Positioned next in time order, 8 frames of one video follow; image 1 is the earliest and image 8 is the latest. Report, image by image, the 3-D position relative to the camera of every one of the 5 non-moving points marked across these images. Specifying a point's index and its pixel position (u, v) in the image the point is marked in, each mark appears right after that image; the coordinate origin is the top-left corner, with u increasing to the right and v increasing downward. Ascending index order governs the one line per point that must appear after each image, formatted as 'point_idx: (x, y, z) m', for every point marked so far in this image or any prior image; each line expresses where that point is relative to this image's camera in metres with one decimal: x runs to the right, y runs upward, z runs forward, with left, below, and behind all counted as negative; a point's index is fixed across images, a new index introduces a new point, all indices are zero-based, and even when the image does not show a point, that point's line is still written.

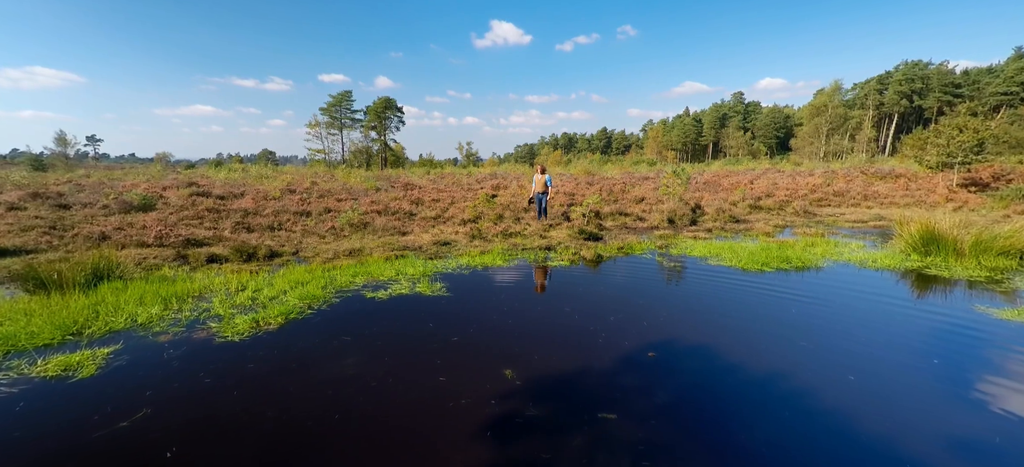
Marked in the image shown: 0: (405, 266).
0: (-2.0, -0.6, +9.4) m
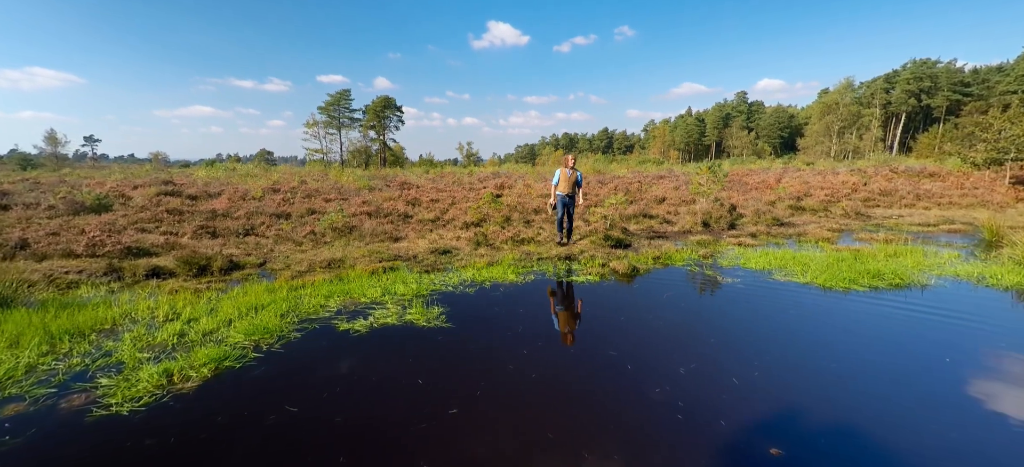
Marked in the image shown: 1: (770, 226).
0: (-1.8, -0.7, +7.5) m
1: (+6.4, +0.2, +12.1) m
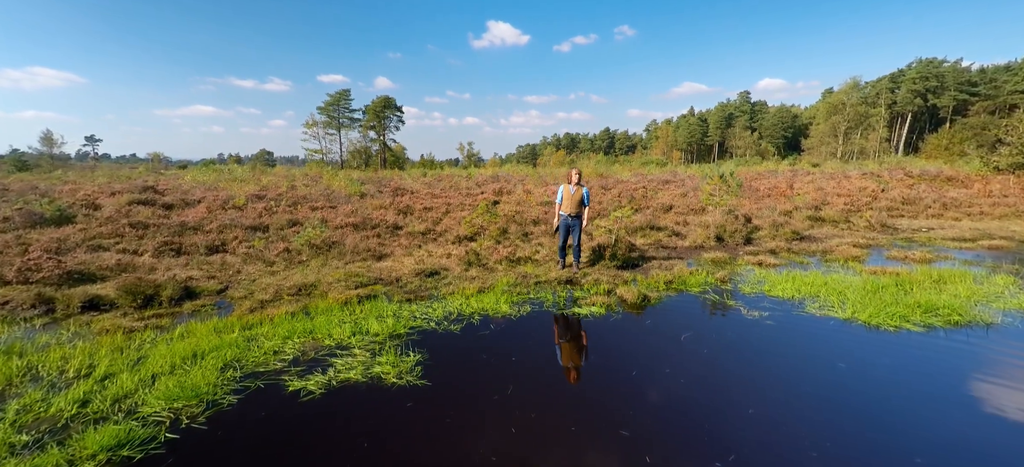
0: (-1.9, -1.1, +6.5) m
1: (+6.3, -0.2, +11.1) m
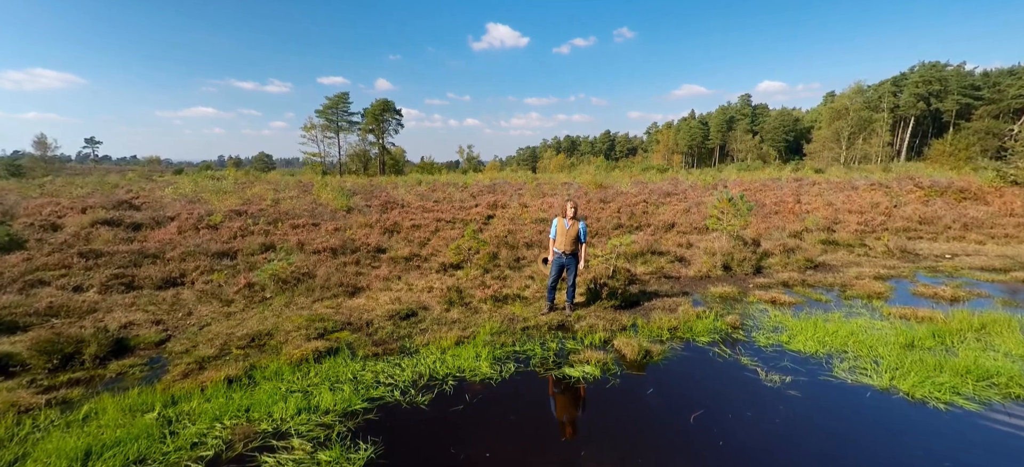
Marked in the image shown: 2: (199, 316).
0: (-2.1, -1.7, +5.6) m
1: (+6.0, -0.8, +10.1) m
2: (-4.9, -1.3, +7.7) m
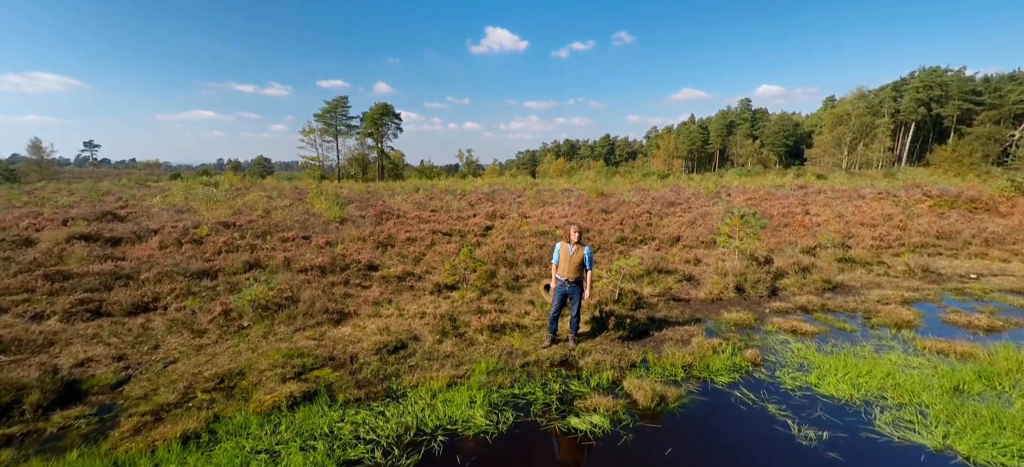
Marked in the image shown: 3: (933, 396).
0: (-2.2, -2.0, +4.9) m
1: (+6.0, -1.2, +9.5) m
2: (-4.9, -1.6, +7.0) m
3: (+4.6, -1.8, +5.4) m
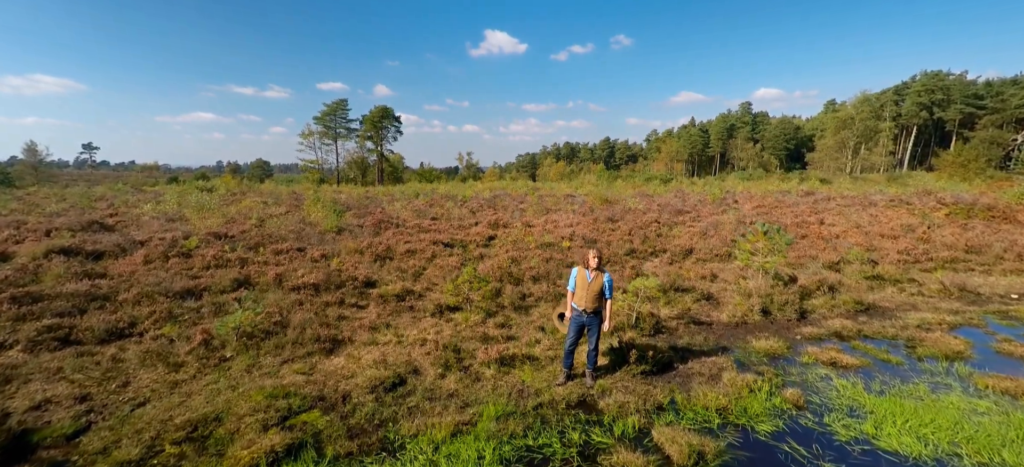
0: (-2.0, -2.3, +4.1) m
1: (+6.1, -1.5, +8.8) m
2: (-4.7, -1.9, +6.2) m
3: (+4.7, -2.1, +4.7) m
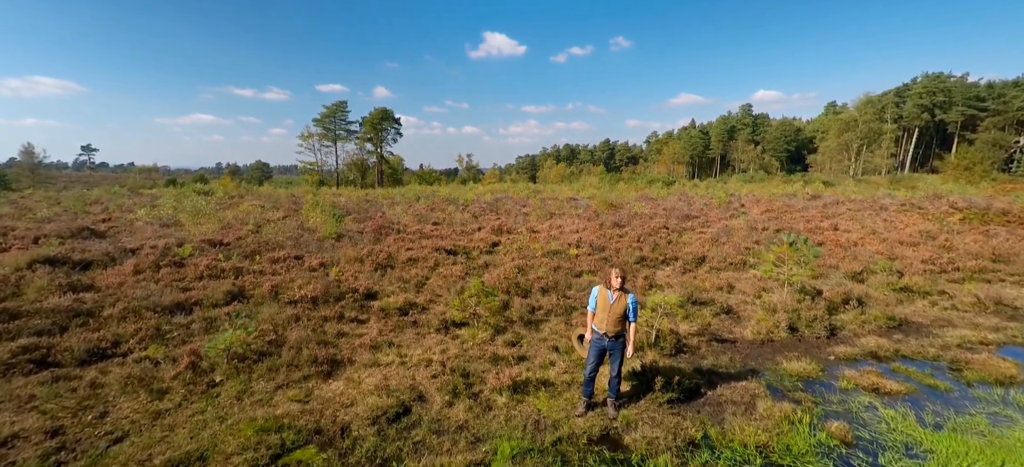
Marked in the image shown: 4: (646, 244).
0: (-1.8, -2.5, +3.6) m
1: (+6.3, -1.7, +8.2) m
2: (-4.6, -2.1, +5.7) m
3: (+4.9, -2.3, +4.1) m
4: (+4.3, -0.3, +15.8) m
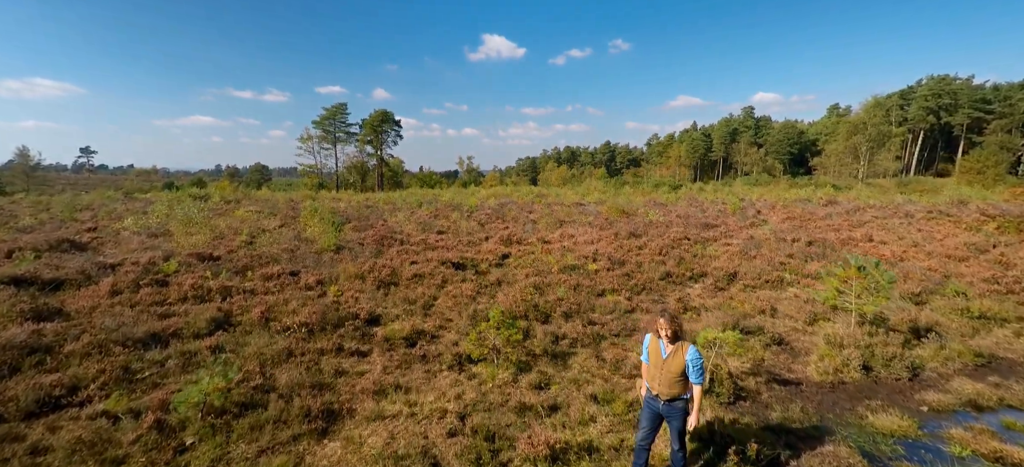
0: (-1.4, -2.8, +2.4) m
1: (+6.7, -2.0, +7.0) m
2: (-4.2, -2.5, +4.5) m
3: (+5.3, -2.6, +2.9) m
4: (+4.7, -0.7, +14.6) m
